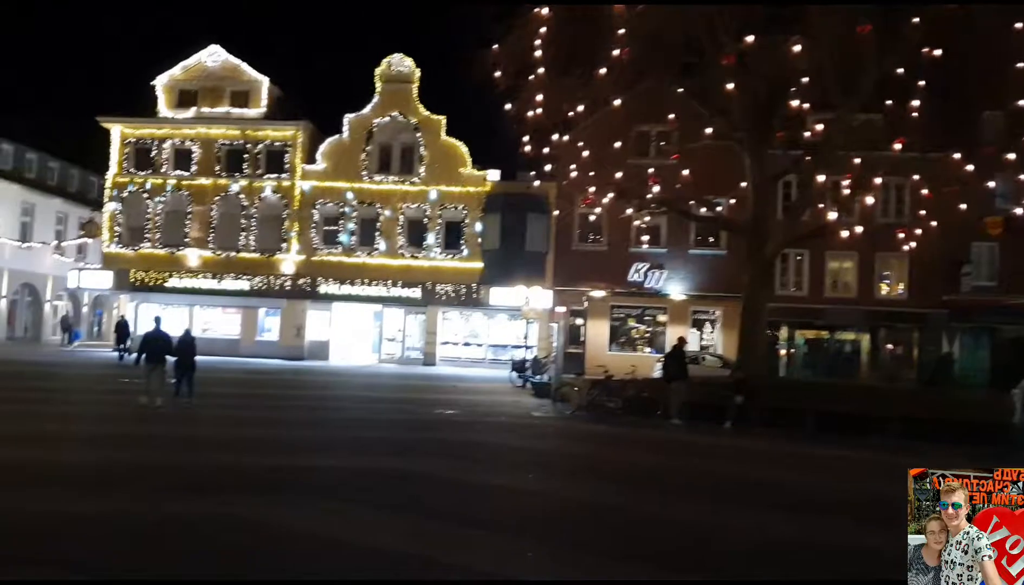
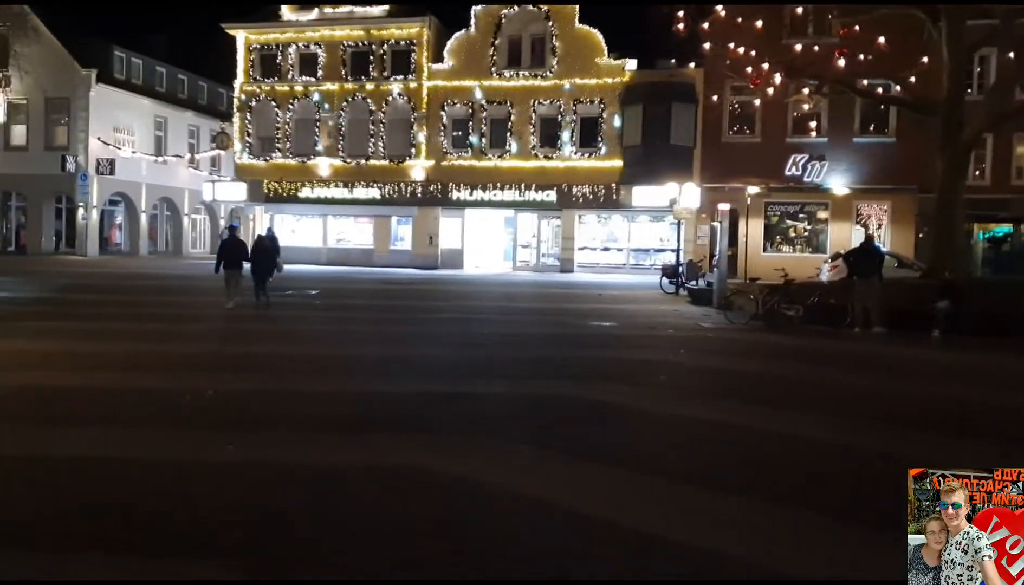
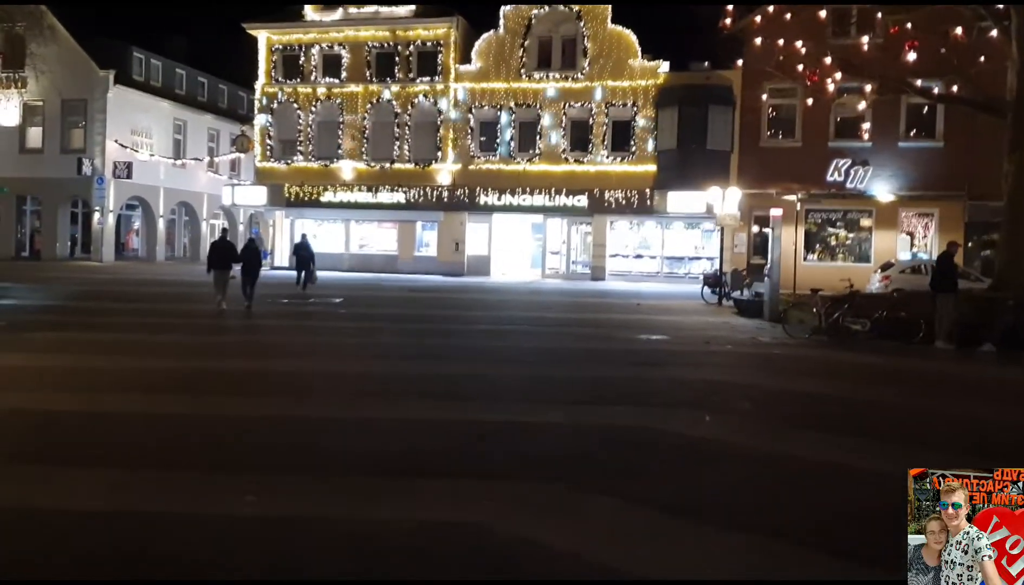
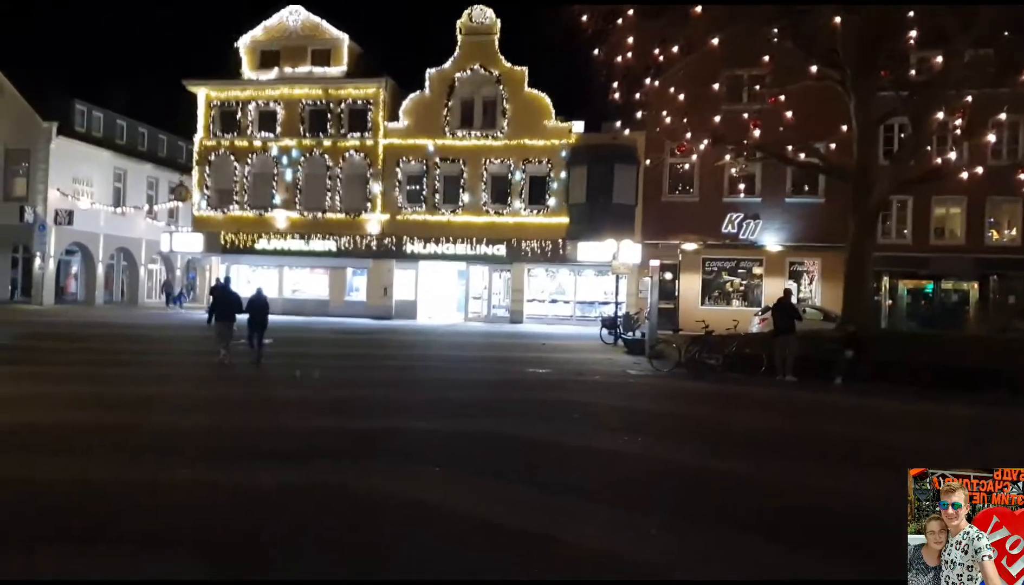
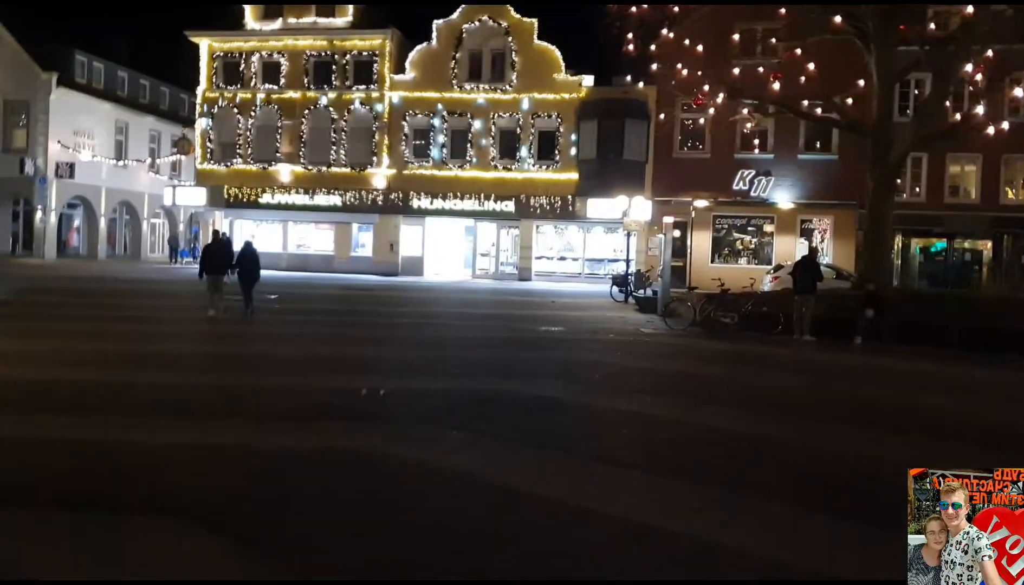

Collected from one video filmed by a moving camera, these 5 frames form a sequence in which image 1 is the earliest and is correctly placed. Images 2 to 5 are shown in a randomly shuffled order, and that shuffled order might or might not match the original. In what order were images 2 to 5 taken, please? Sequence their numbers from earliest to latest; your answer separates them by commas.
4, 5, 2, 3
